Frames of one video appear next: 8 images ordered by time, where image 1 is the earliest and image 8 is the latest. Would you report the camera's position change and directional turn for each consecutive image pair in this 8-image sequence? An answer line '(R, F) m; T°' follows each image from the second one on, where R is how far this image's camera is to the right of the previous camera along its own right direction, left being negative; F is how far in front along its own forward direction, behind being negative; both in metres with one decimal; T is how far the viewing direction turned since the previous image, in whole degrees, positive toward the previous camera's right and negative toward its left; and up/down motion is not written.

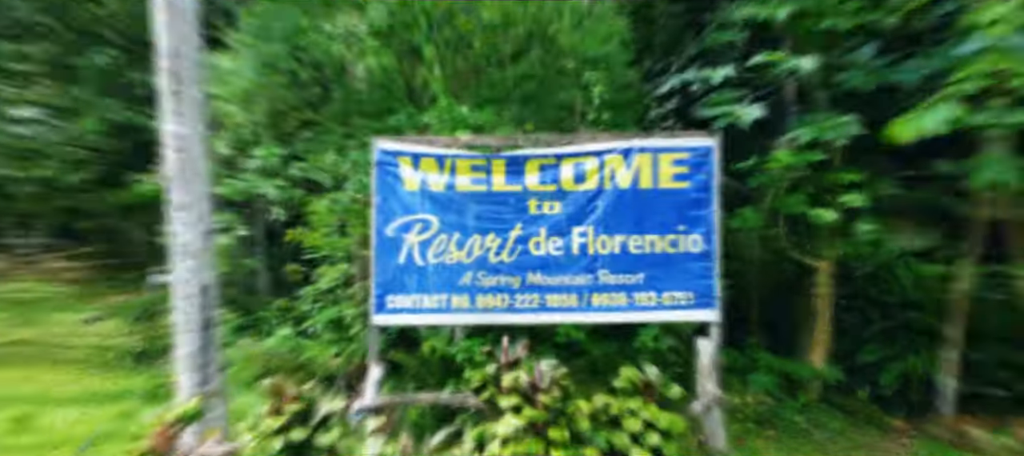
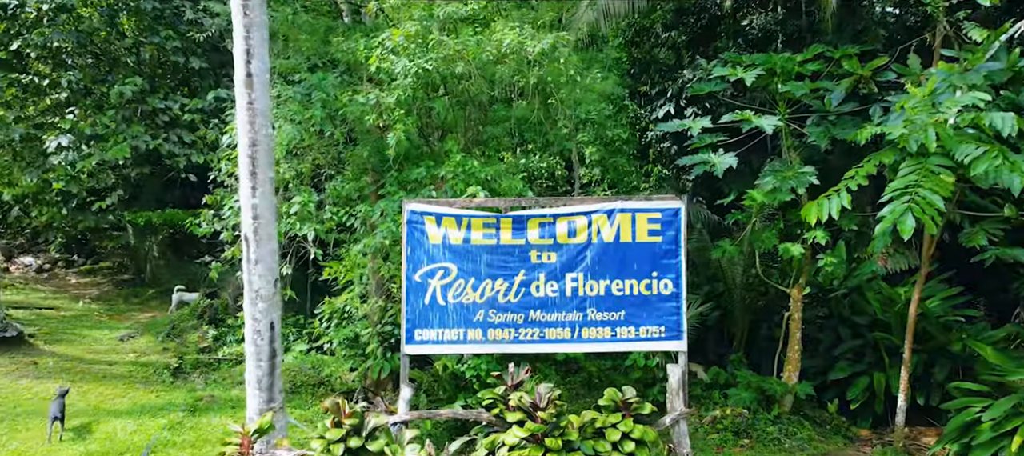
(0.0, -1.0) m; 0°
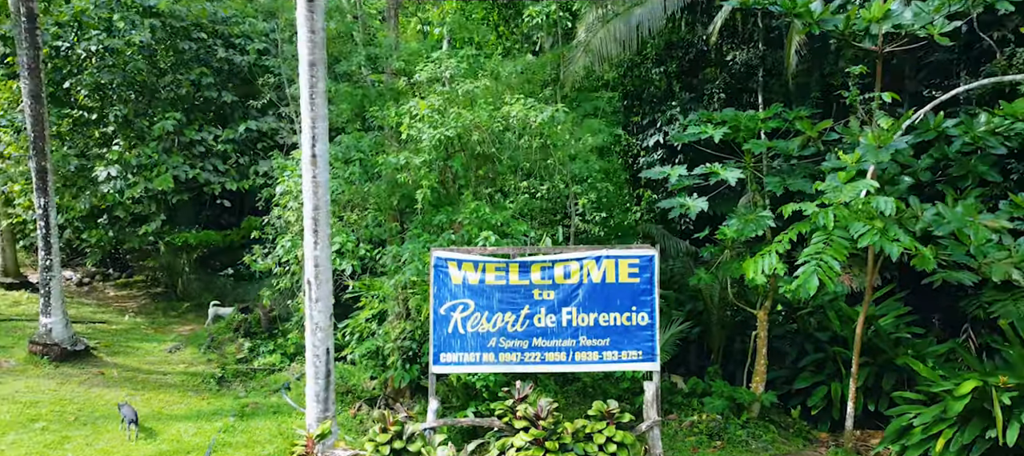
(0.0, -1.3) m; 0°
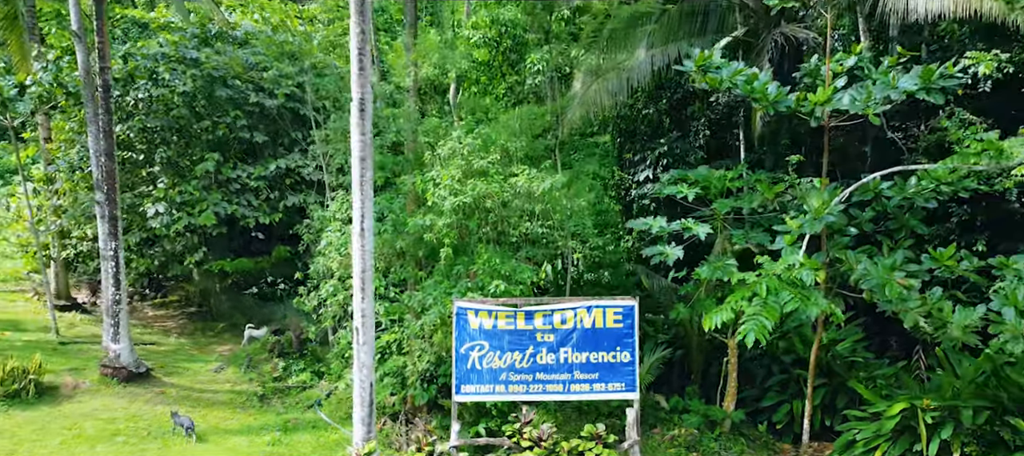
(-0.1, -1.5) m; 0°
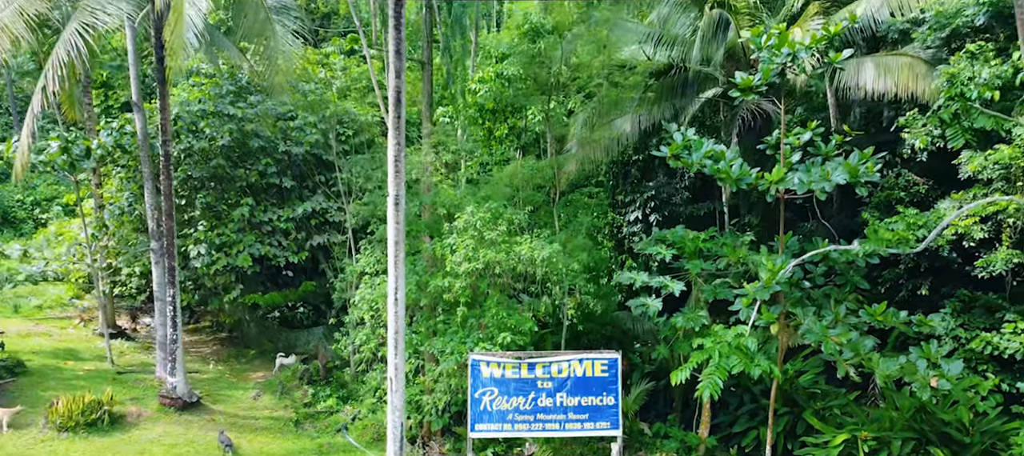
(-0.1, -1.7) m; 0°
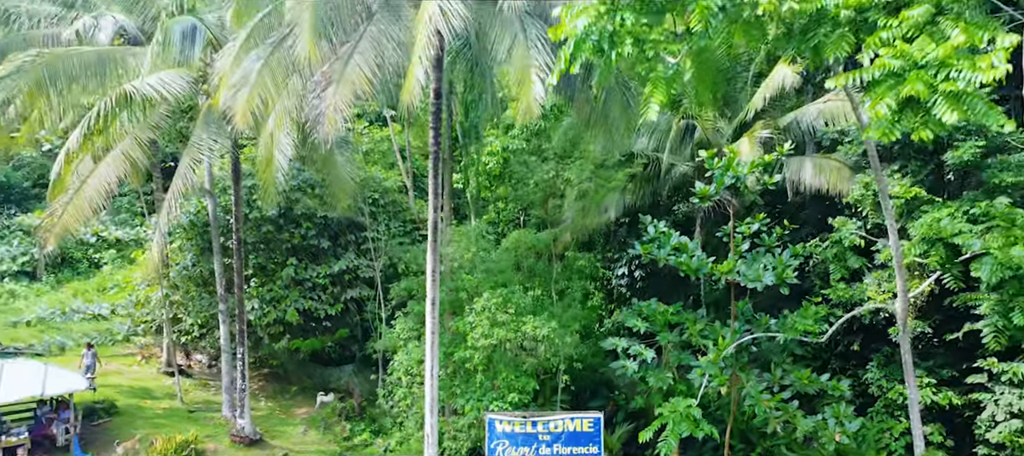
(-0.1, -3.0) m; 0°
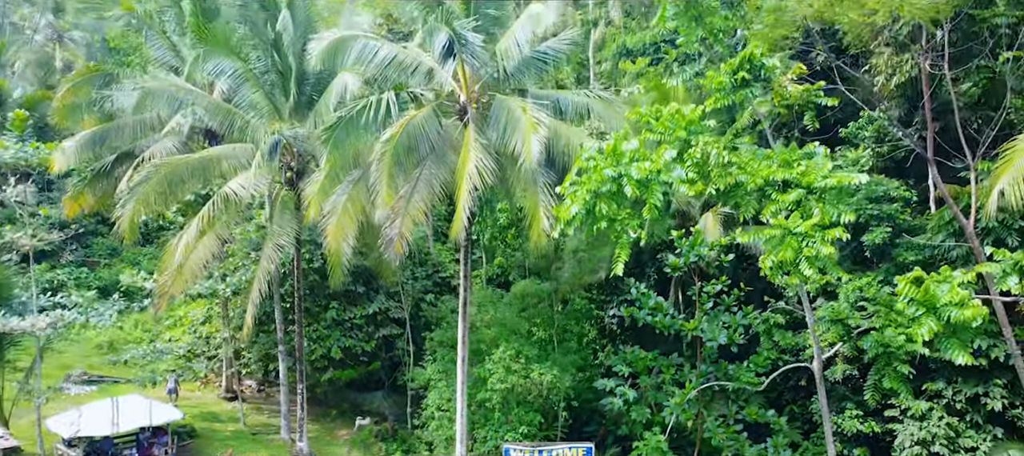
(-0.2, -3.7) m; 0°
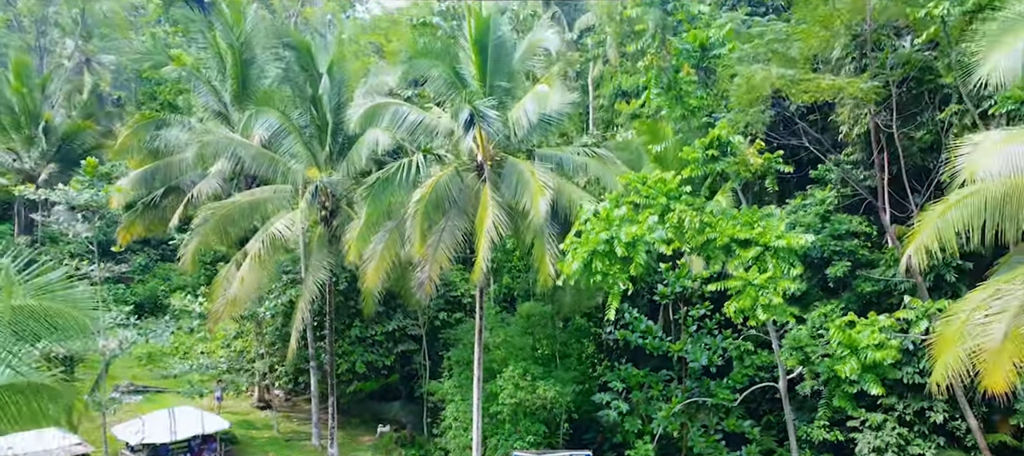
(-0.2, -2.5) m; 0°
